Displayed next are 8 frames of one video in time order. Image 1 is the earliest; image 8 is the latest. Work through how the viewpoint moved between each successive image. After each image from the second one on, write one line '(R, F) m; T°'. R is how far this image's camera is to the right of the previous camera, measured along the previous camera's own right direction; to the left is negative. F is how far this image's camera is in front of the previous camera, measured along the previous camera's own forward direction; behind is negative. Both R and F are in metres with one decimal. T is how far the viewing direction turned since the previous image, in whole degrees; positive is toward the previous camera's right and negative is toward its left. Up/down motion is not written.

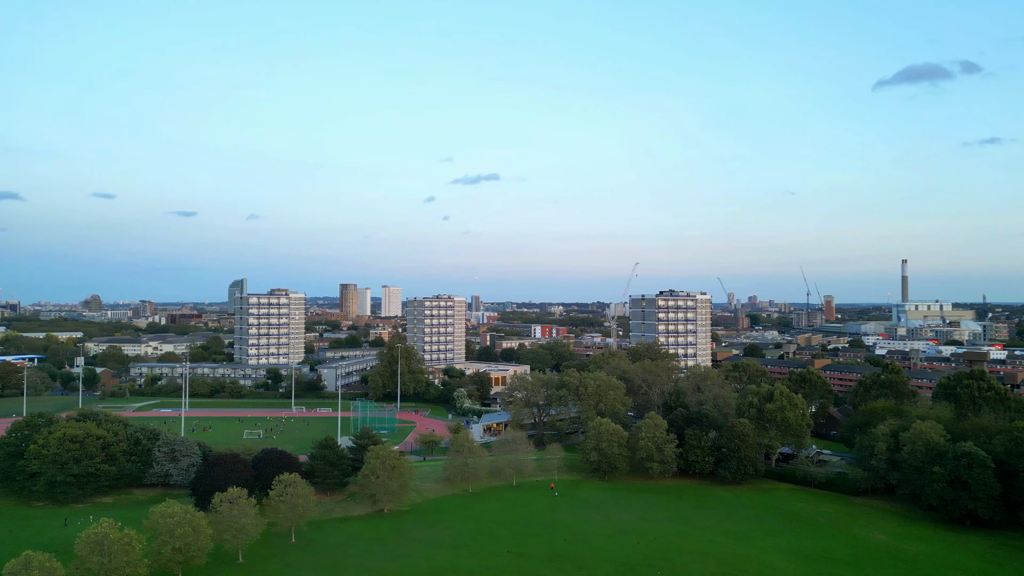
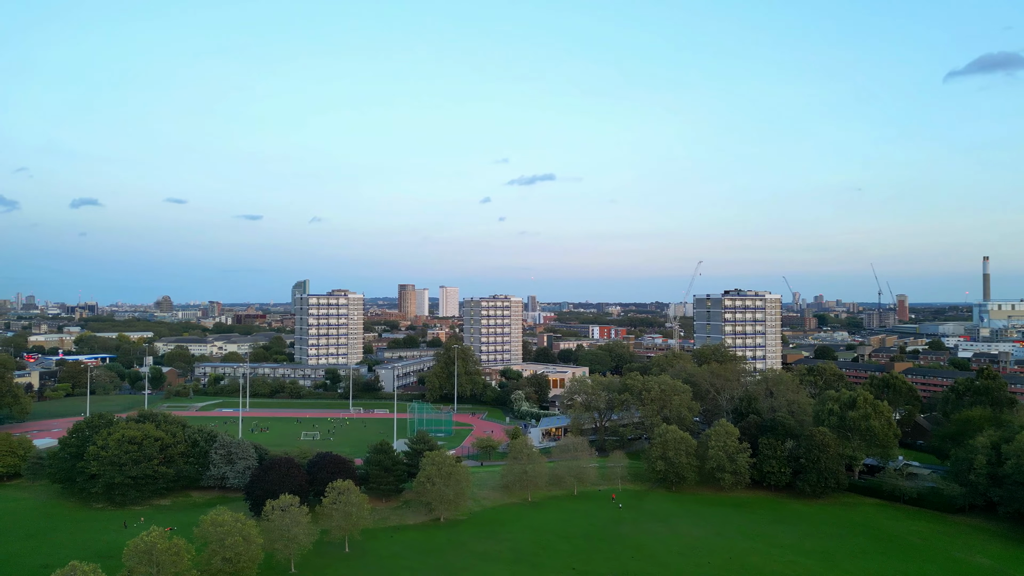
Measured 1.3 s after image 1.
(-0.2, +2.0) m; -4°
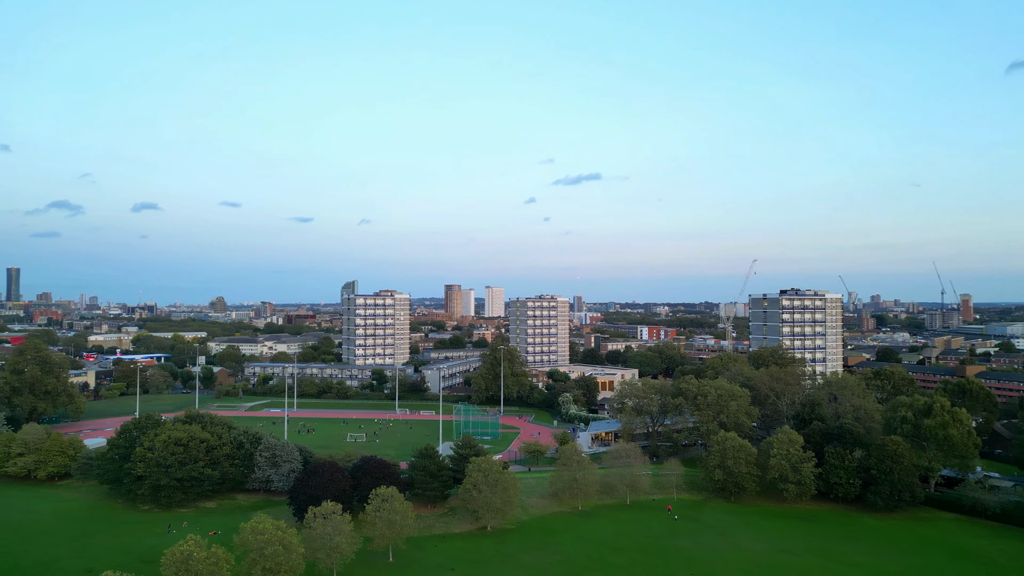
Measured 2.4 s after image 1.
(-0.2, +1.6) m; -3°
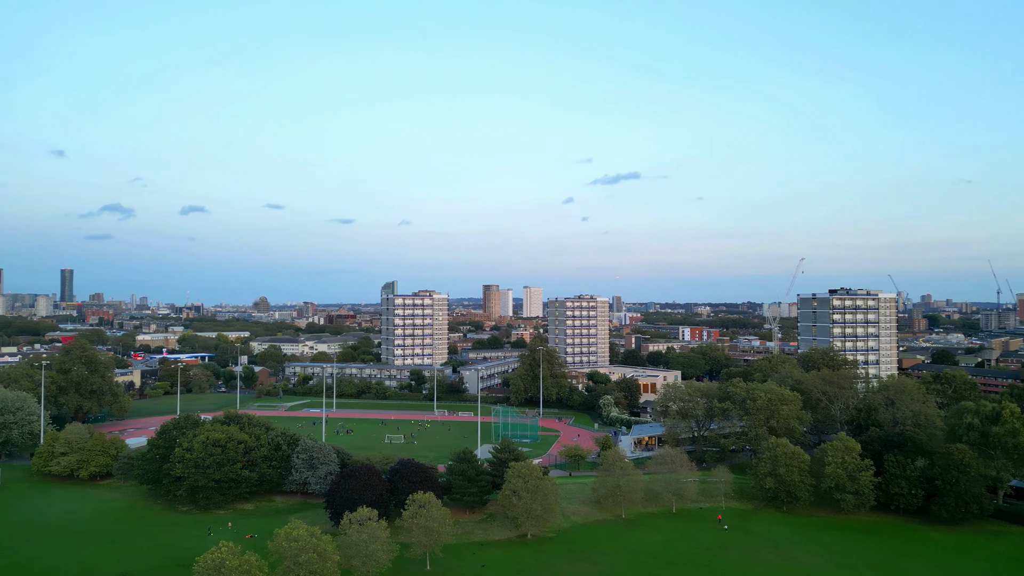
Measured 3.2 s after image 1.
(-0.1, +1.3) m; -3°
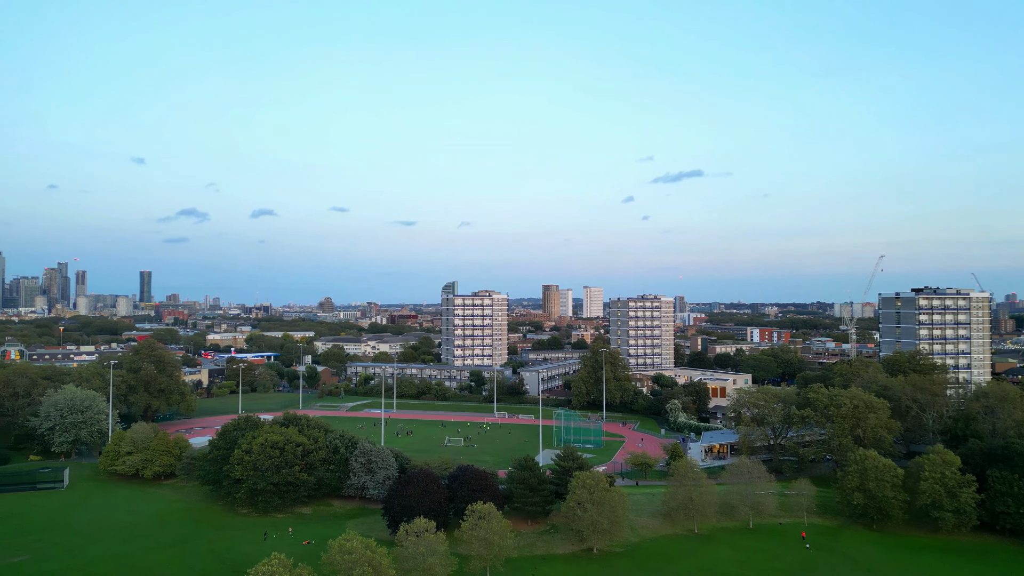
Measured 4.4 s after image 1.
(-0.2, +1.9) m; -5°
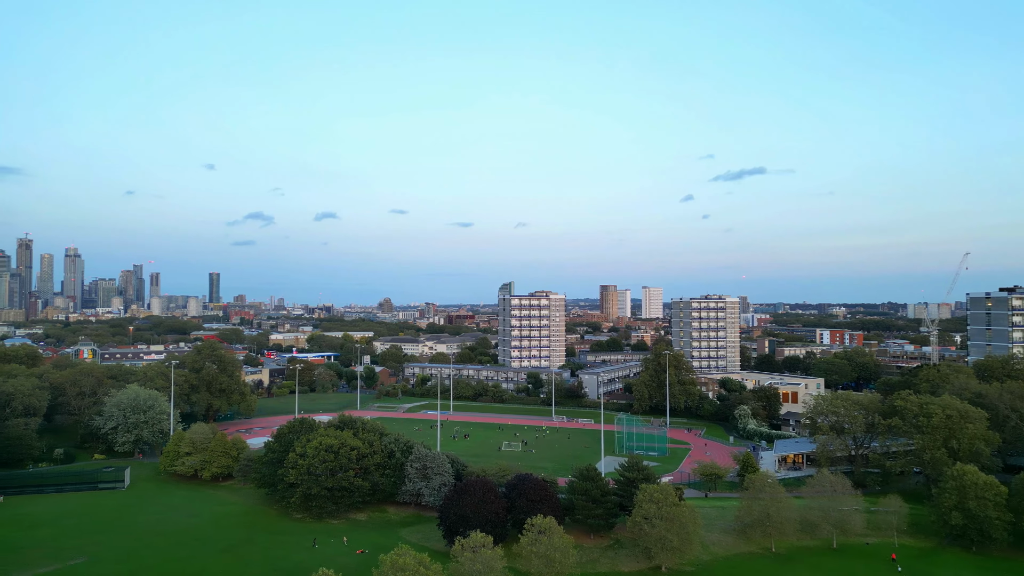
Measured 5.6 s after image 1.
(-0.2, +2.0) m; -4°
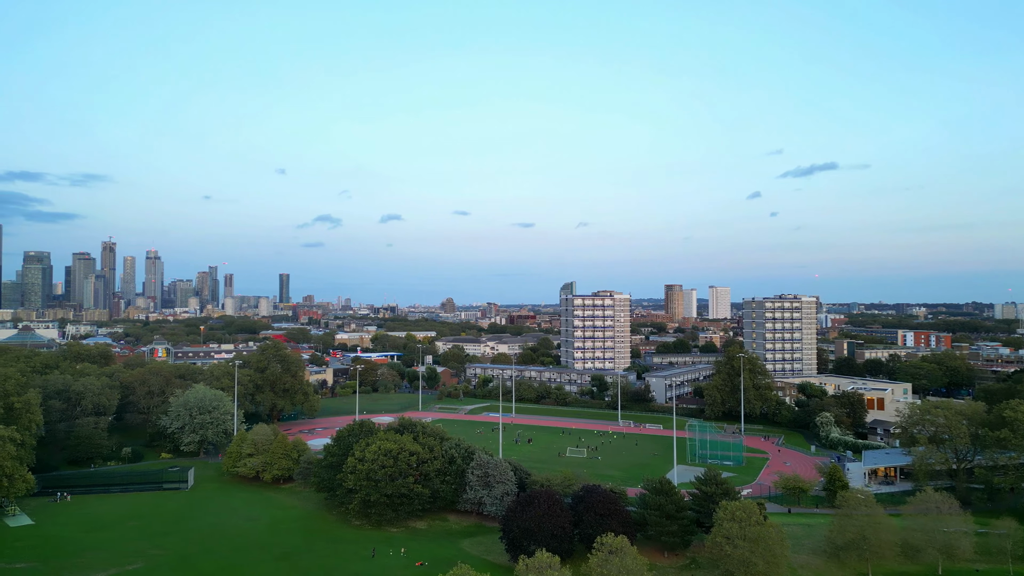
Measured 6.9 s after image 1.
(-0.2, +2.2) m; -5°
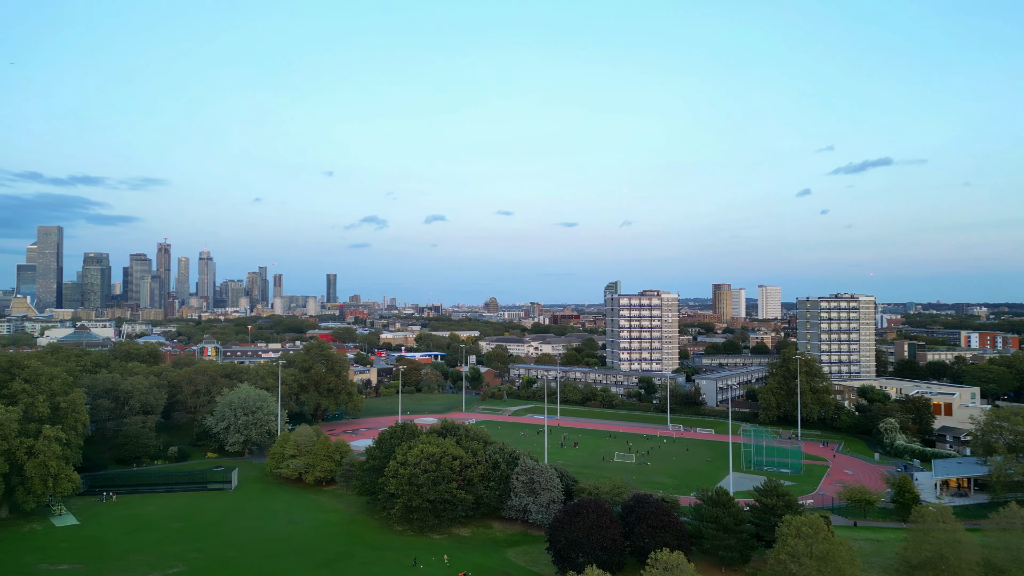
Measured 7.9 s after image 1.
(-0.2, +1.5) m; -3°
